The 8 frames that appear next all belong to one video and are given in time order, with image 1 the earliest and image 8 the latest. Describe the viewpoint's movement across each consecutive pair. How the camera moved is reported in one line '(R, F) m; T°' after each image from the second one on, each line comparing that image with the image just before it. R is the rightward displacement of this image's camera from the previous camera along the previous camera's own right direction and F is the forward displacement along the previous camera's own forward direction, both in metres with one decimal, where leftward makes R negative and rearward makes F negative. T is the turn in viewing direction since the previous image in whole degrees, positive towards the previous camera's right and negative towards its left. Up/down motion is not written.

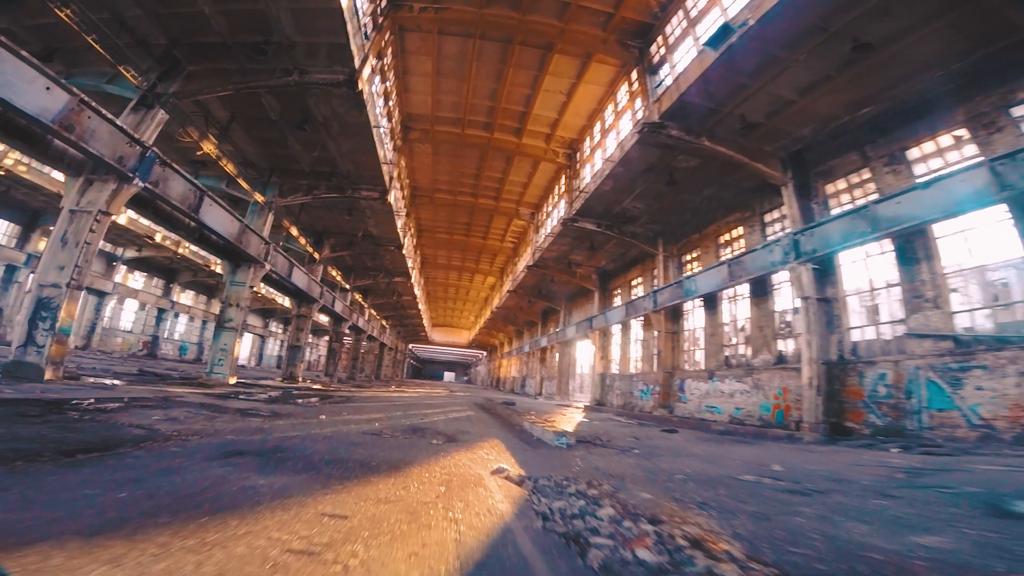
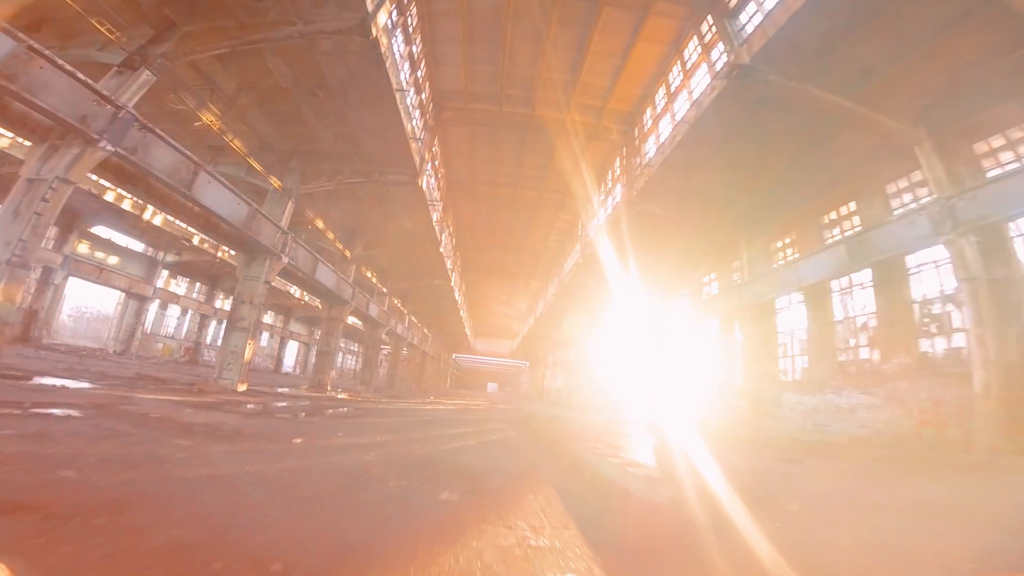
(-0.1, +2.3) m; -6°
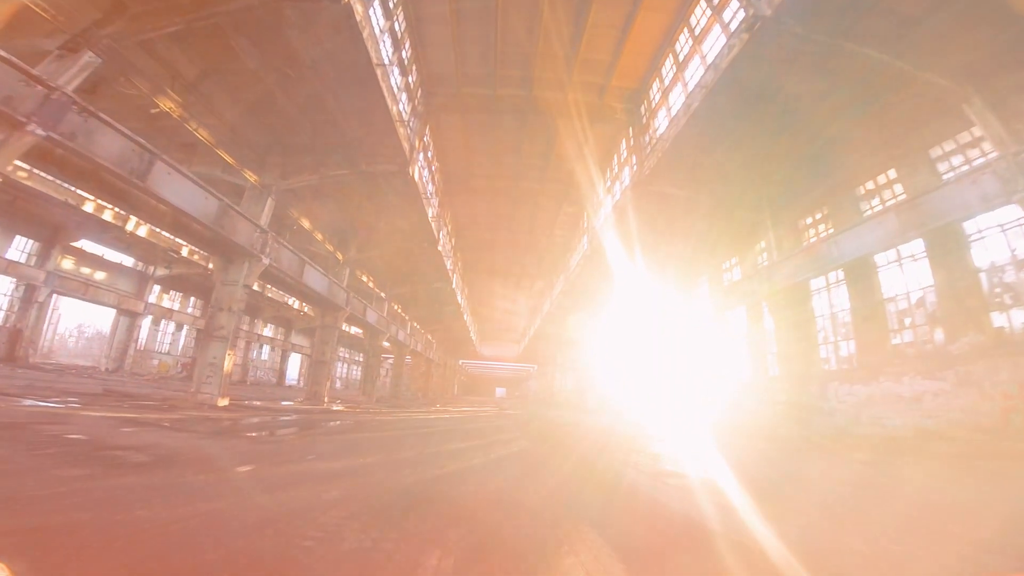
(-0.1, +1.2) m; 0°
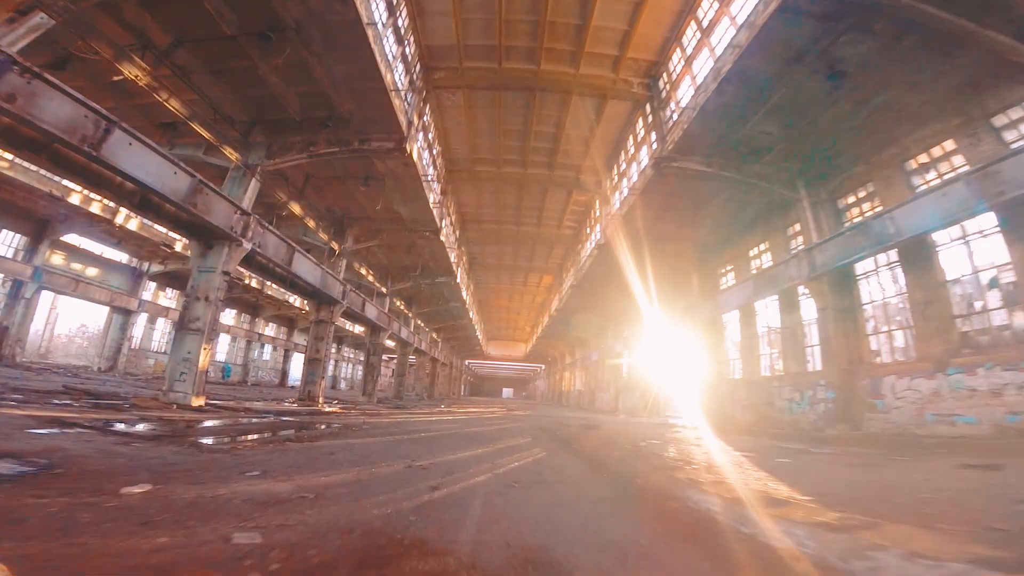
(-0.1, +1.1) m; -1°
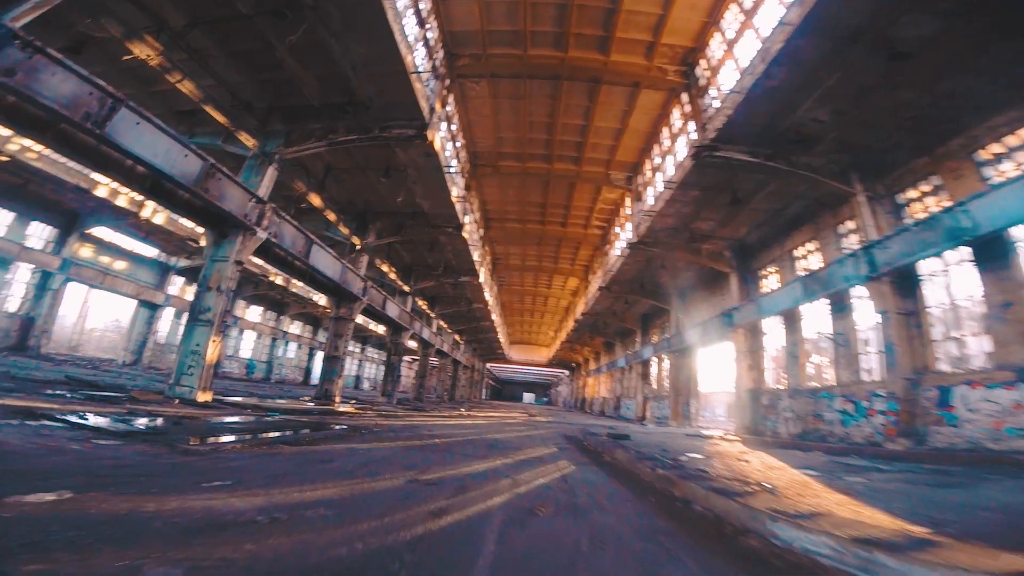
(0.0, +0.7) m; -3°
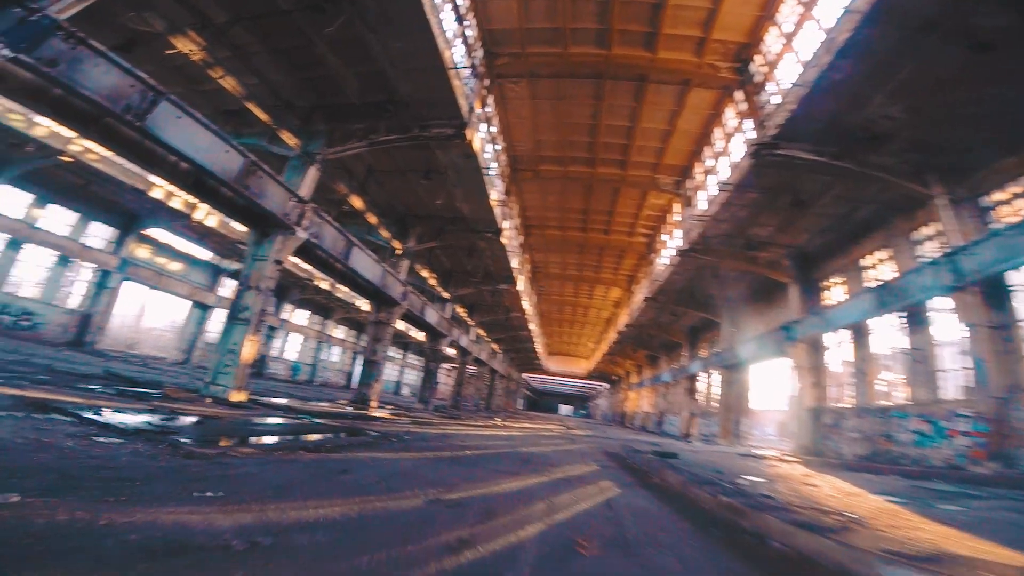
(0.0, +0.5) m; -5°
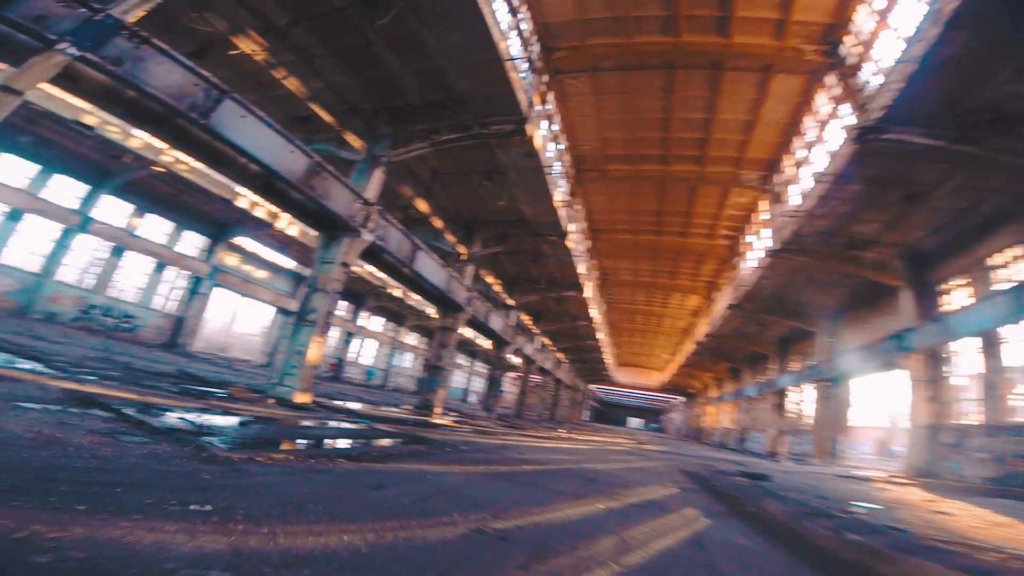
(0.0, +0.7) m; -9°
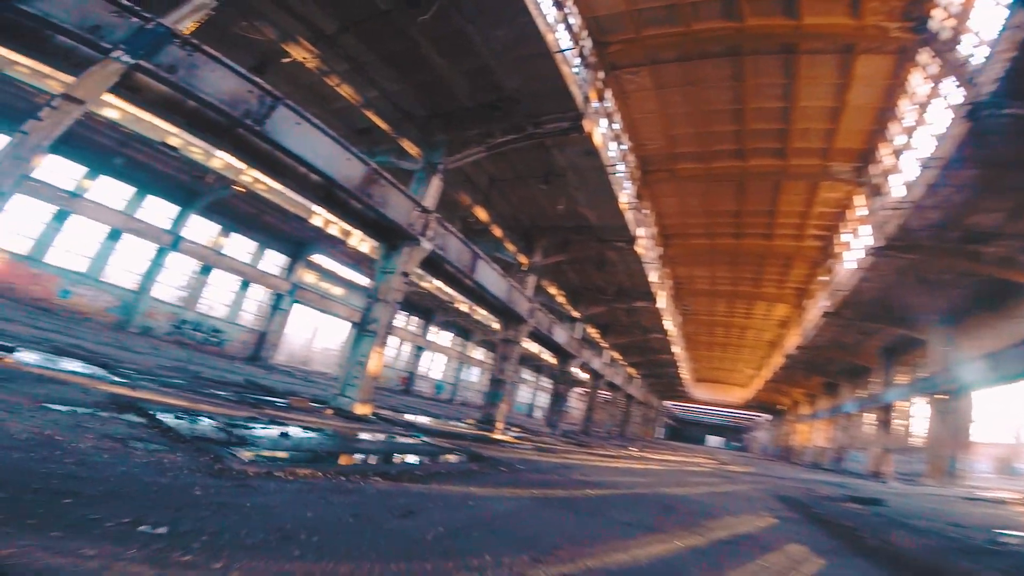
(+0.1, +0.6) m; -9°
